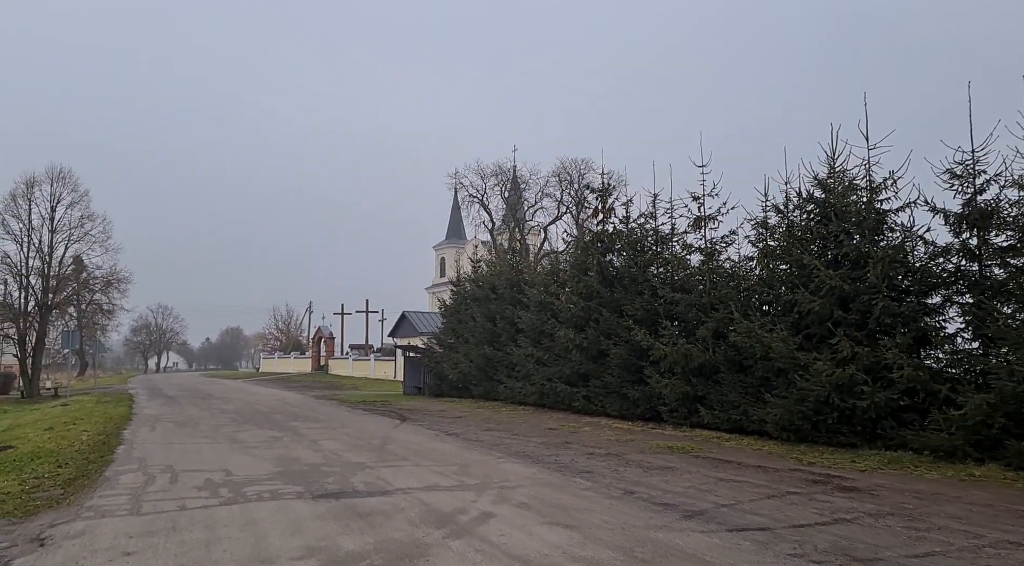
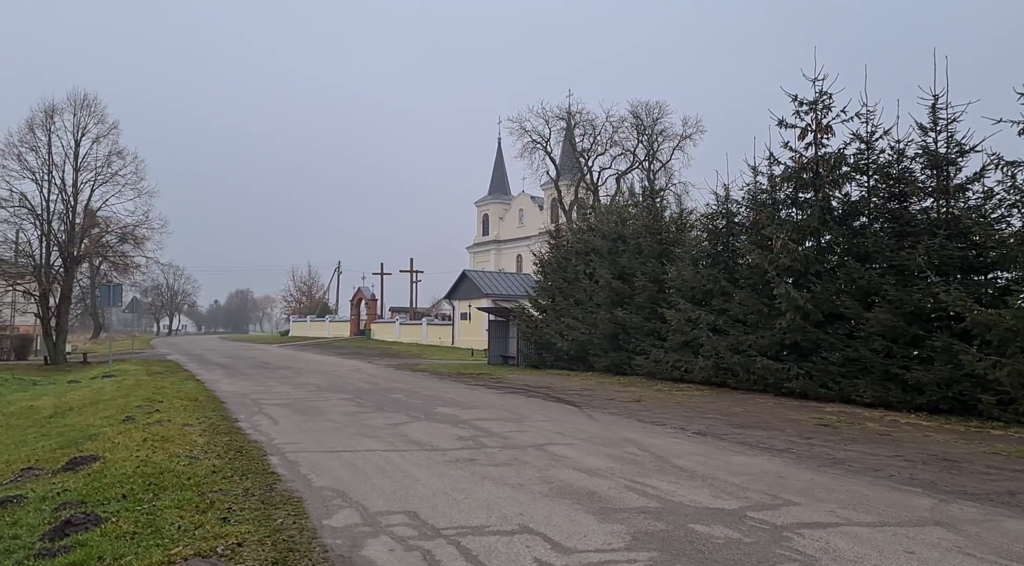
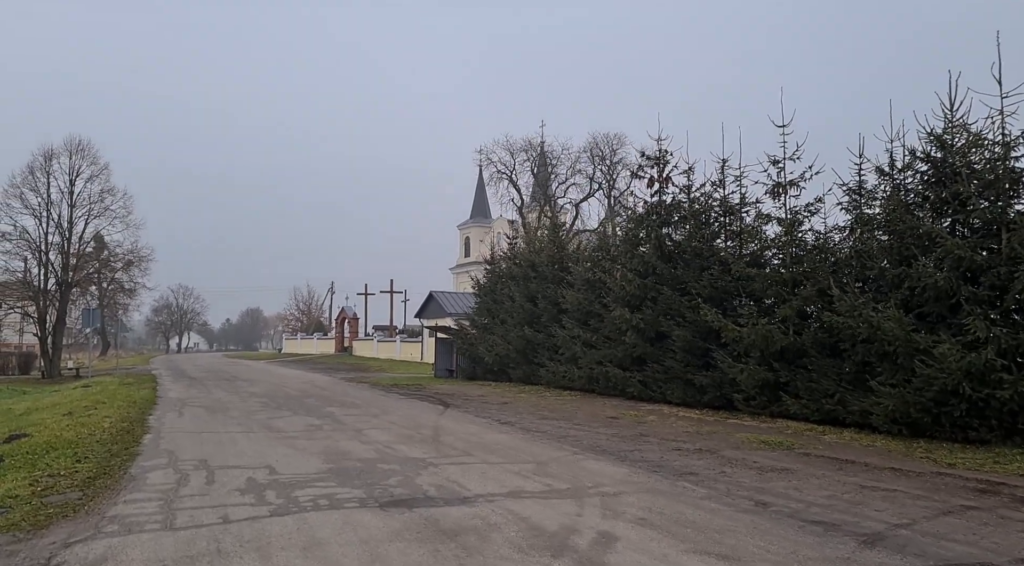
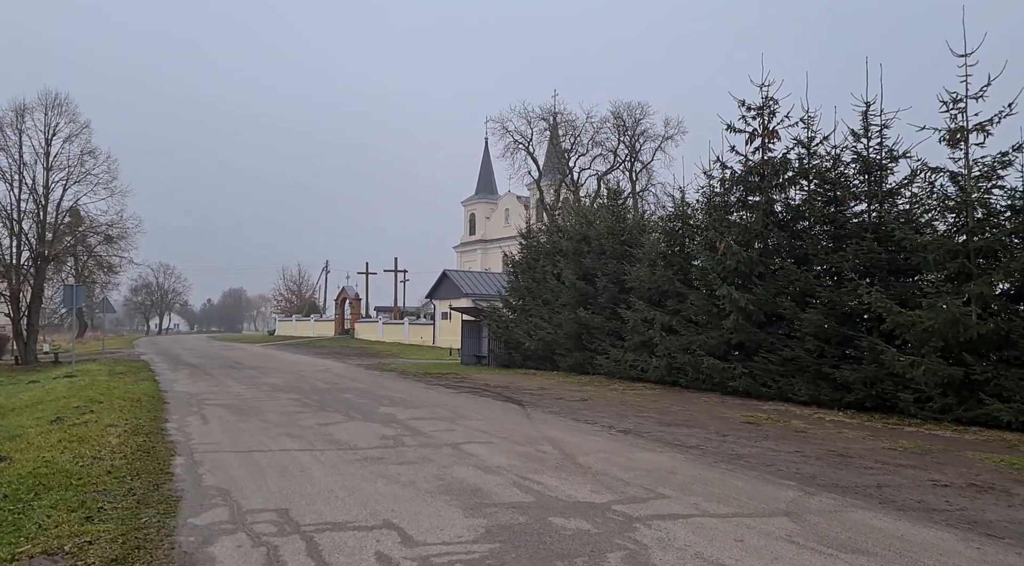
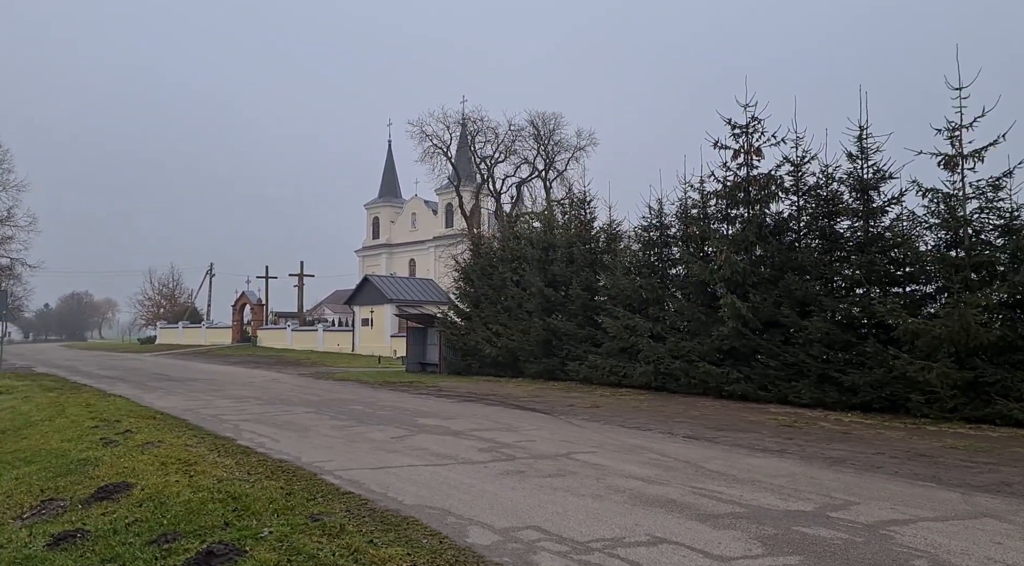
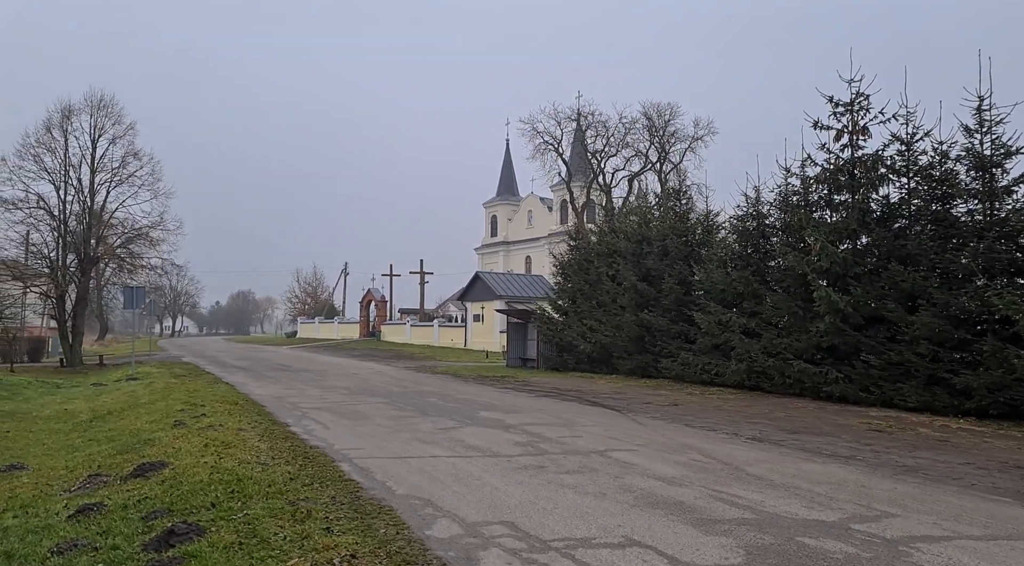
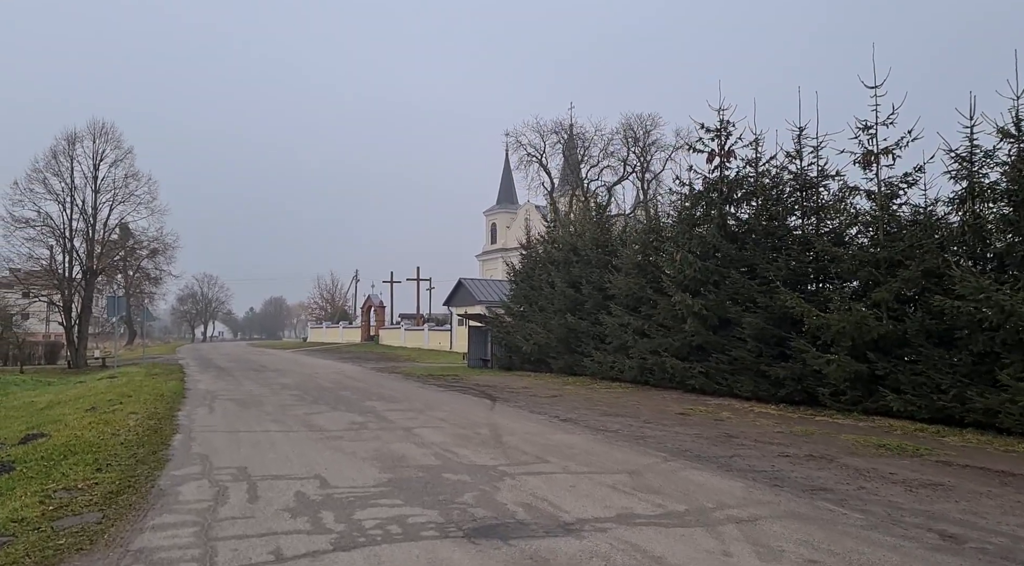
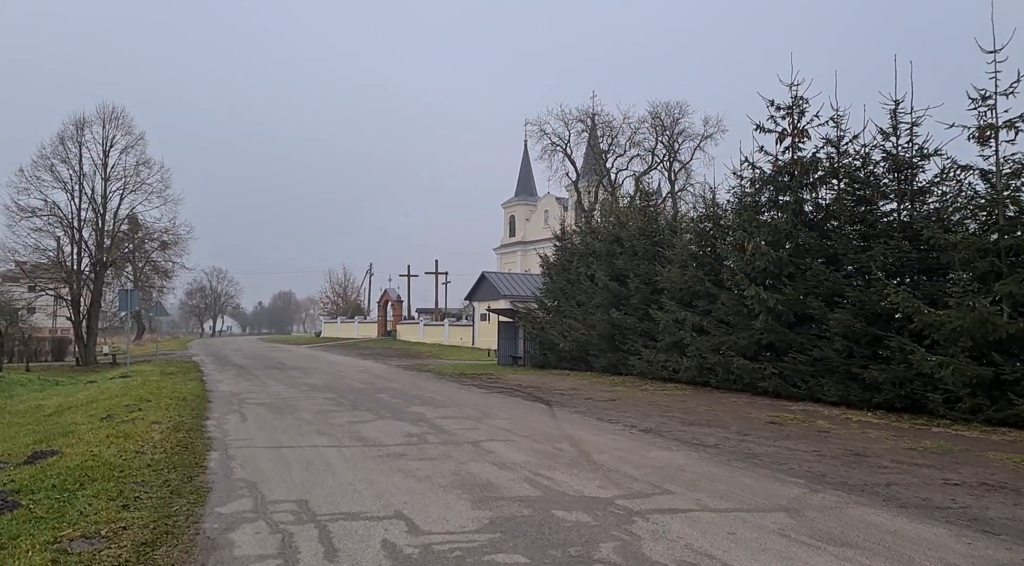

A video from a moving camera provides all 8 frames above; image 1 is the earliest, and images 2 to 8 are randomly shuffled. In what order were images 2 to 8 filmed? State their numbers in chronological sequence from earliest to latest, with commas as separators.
3, 7, 8, 4, 2, 6, 5
